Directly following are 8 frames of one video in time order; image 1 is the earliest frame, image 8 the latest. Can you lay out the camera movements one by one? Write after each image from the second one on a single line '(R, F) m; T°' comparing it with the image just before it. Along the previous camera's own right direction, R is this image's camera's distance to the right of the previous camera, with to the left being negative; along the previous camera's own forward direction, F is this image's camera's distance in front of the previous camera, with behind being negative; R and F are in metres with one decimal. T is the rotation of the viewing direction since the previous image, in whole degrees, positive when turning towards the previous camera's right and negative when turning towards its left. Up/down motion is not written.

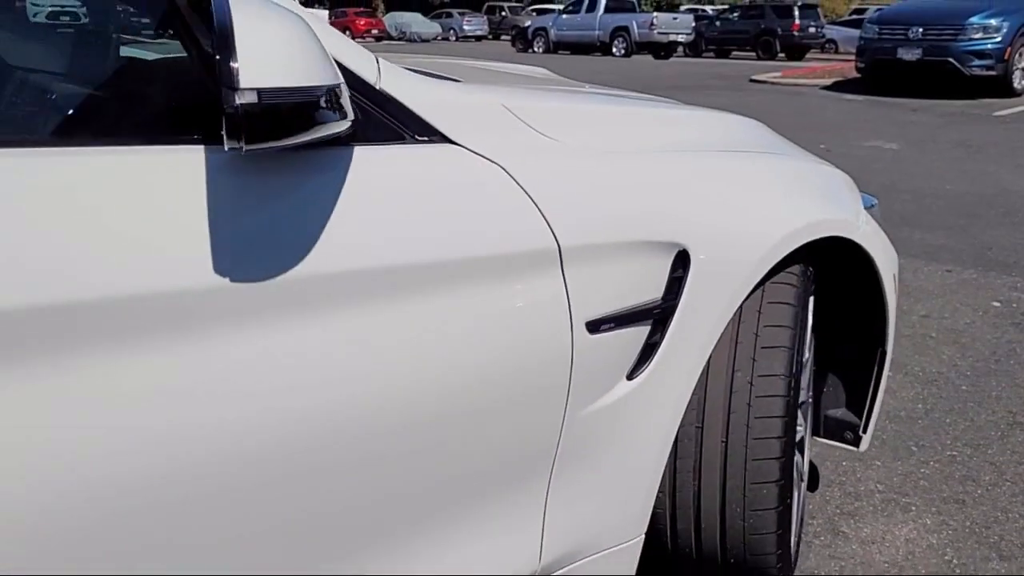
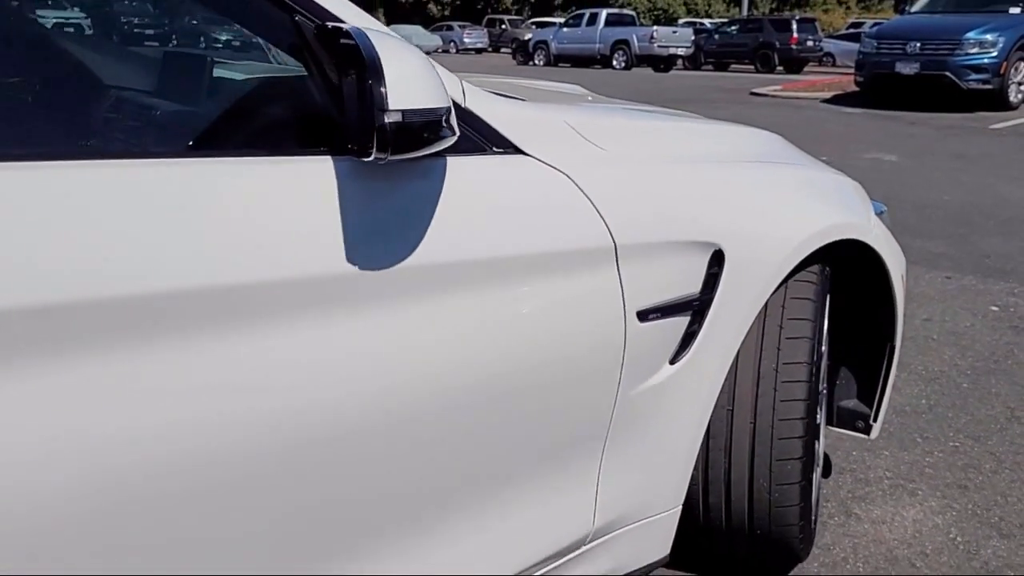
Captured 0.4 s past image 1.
(-0.1, -0.2) m; 0°
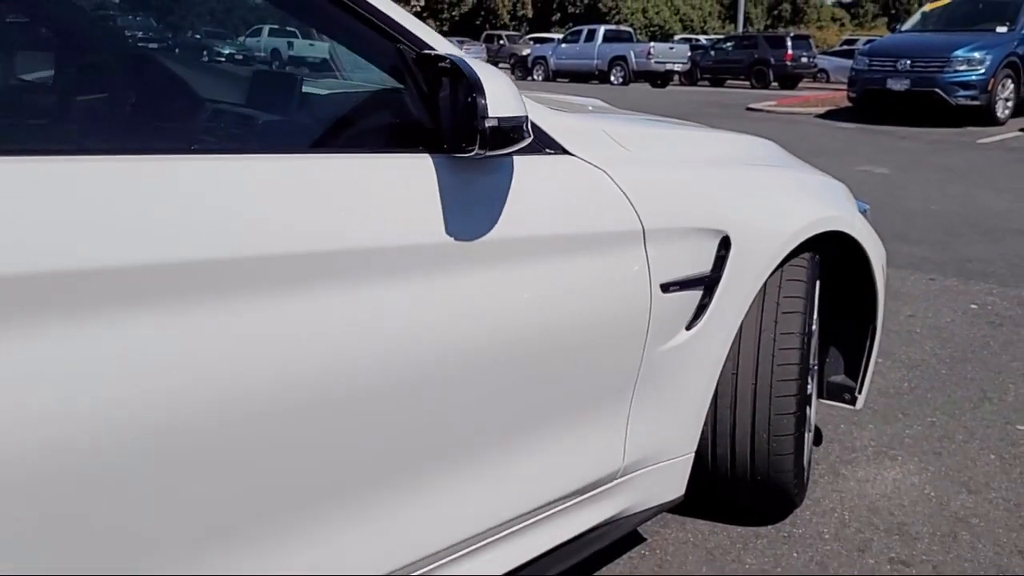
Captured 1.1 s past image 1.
(-0.1, -0.4) m; 0°
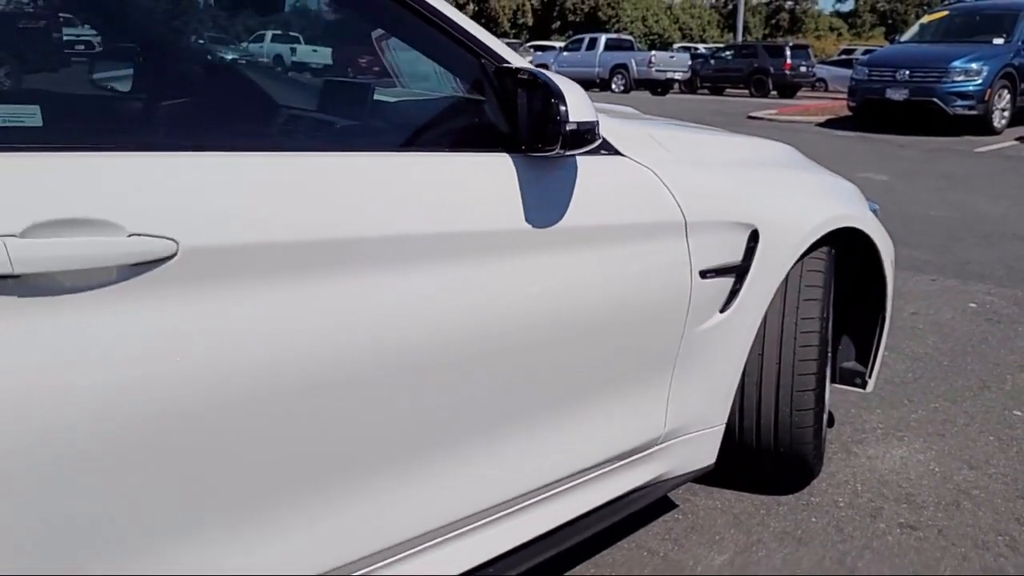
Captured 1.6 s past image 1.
(-0.2, -0.3) m; 0°
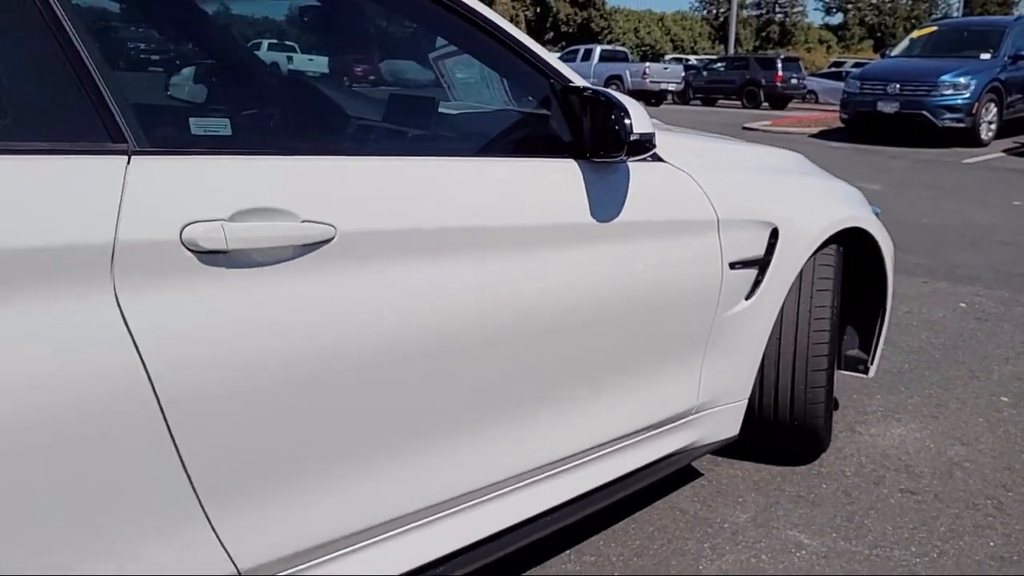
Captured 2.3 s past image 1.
(-0.2, -0.4) m; +1°
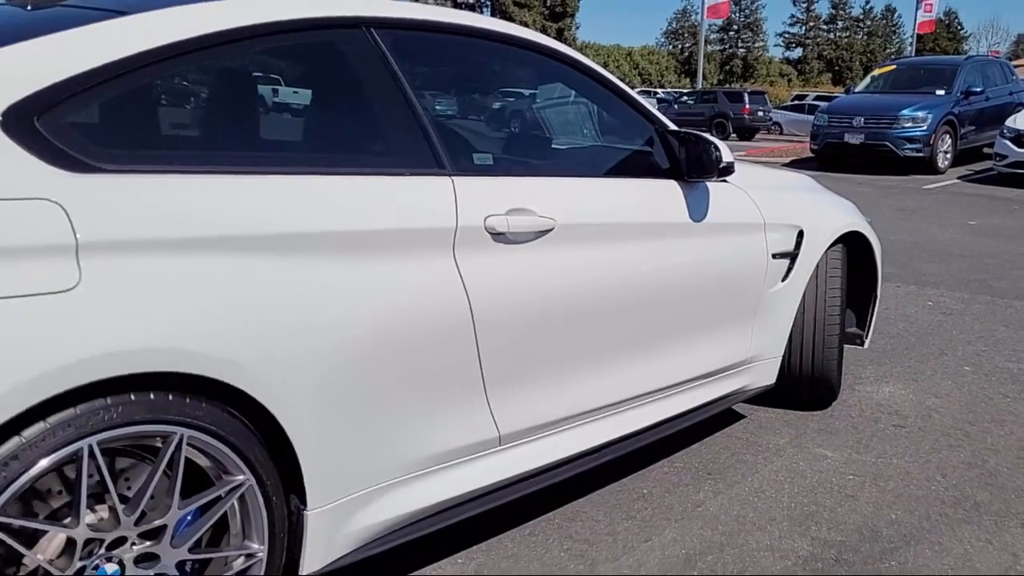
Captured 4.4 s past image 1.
(-0.6, -1.1) m; +2°
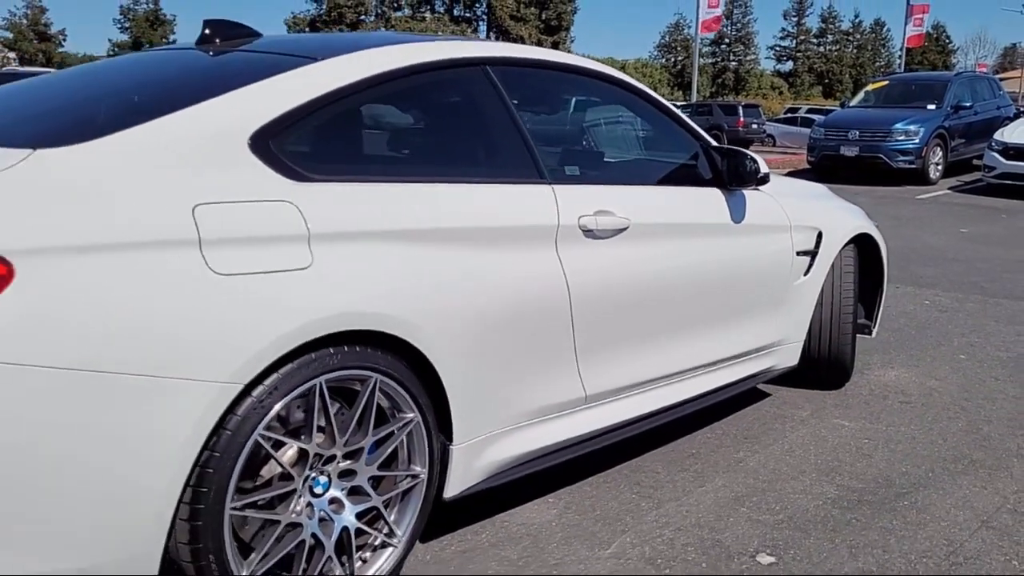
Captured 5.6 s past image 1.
(-0.3, -0.7) m; +1°
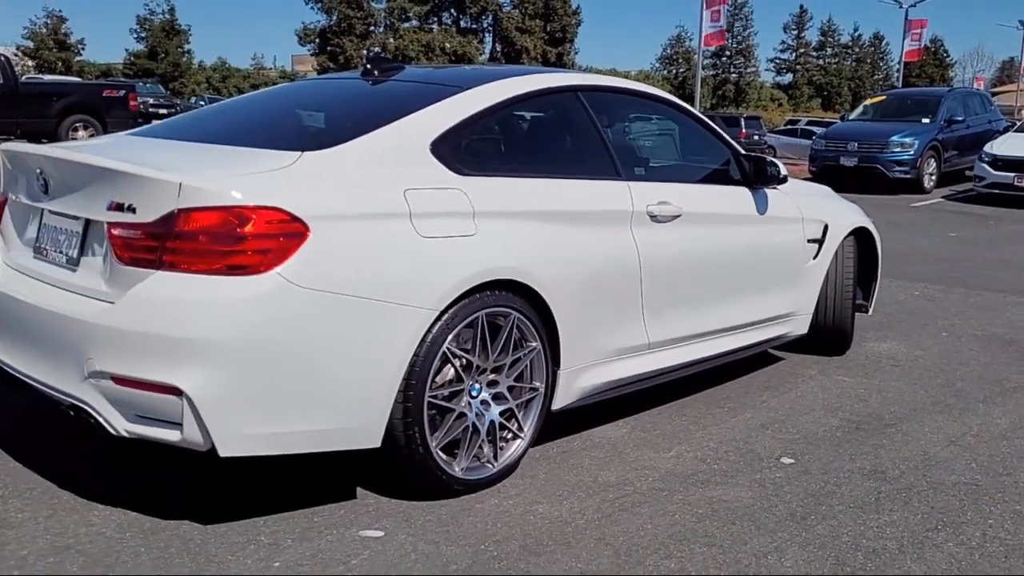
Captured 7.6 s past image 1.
(-0.4, -1.1) m; 0°
